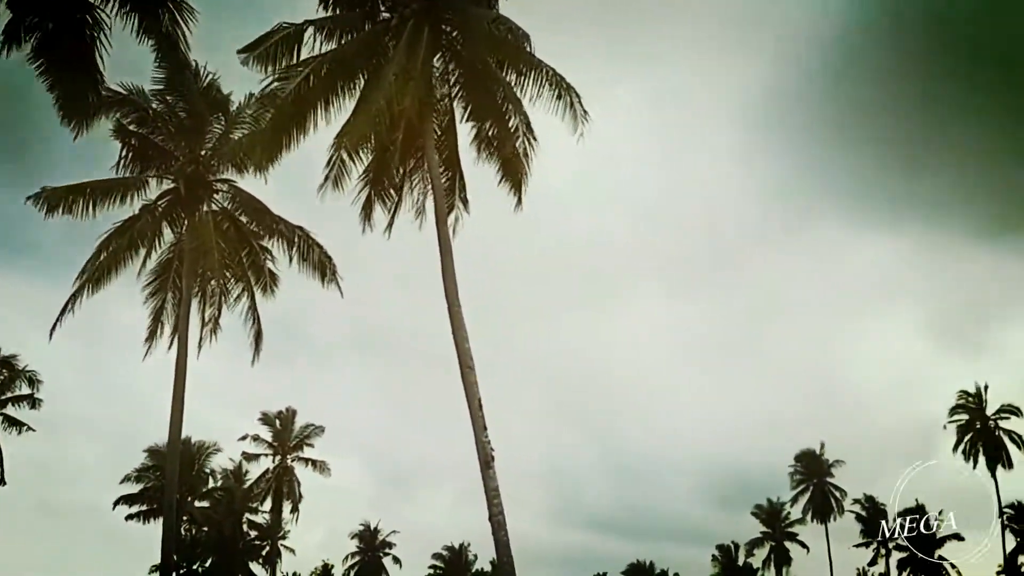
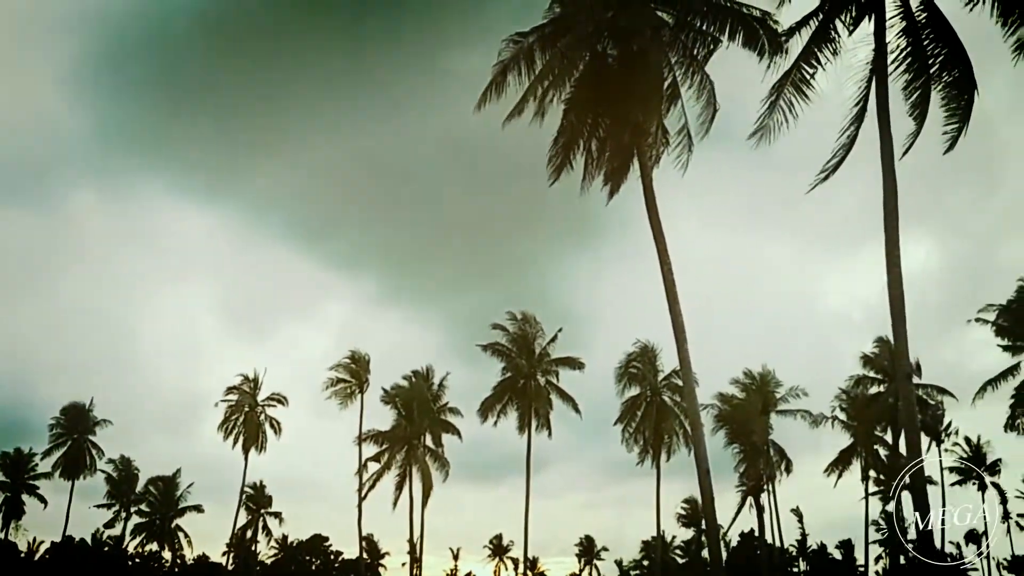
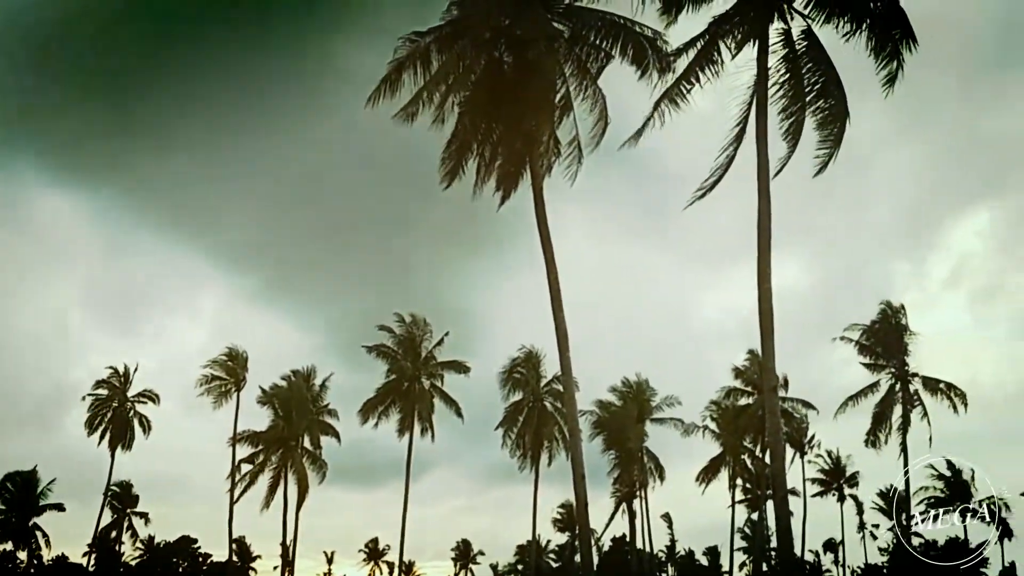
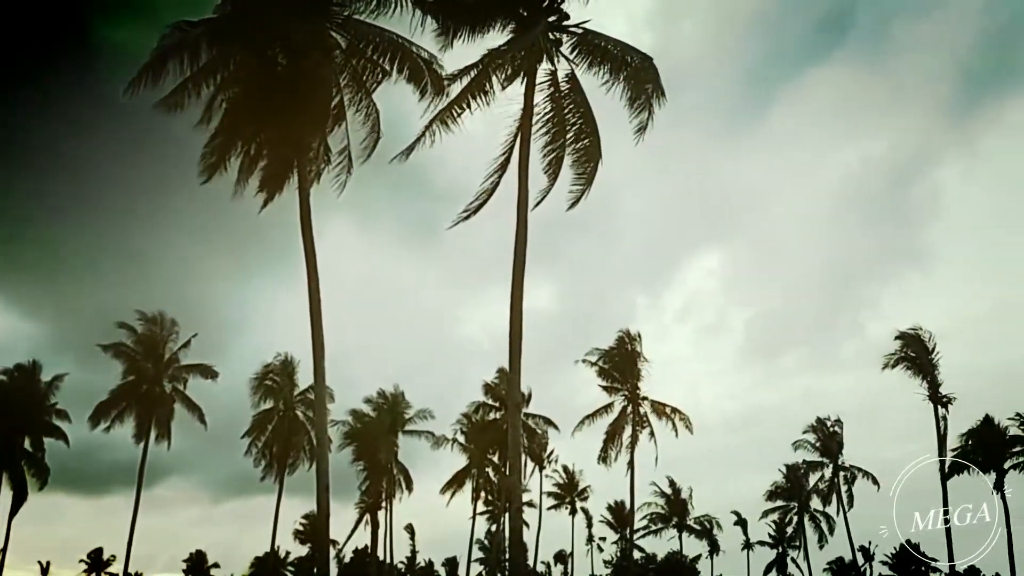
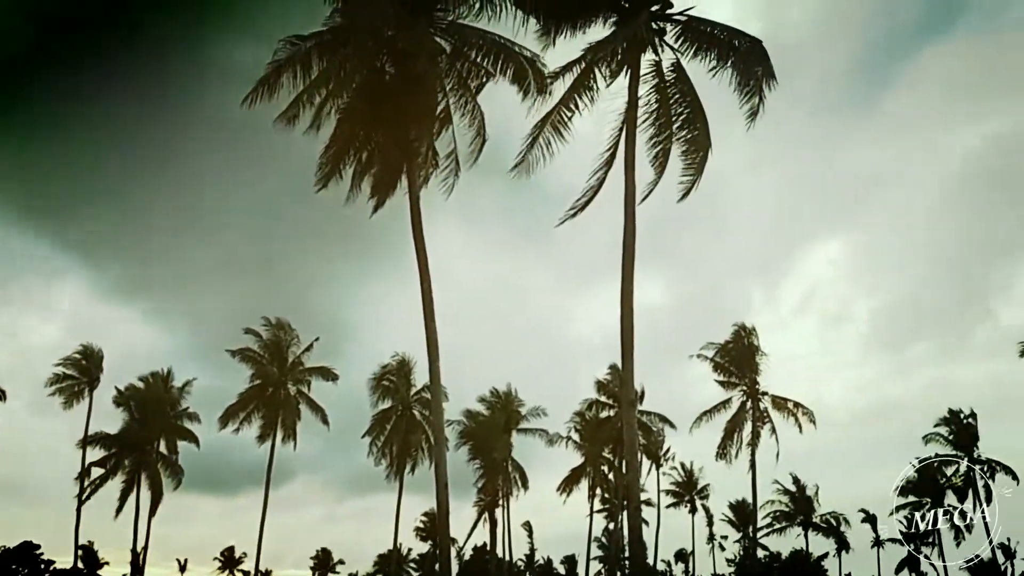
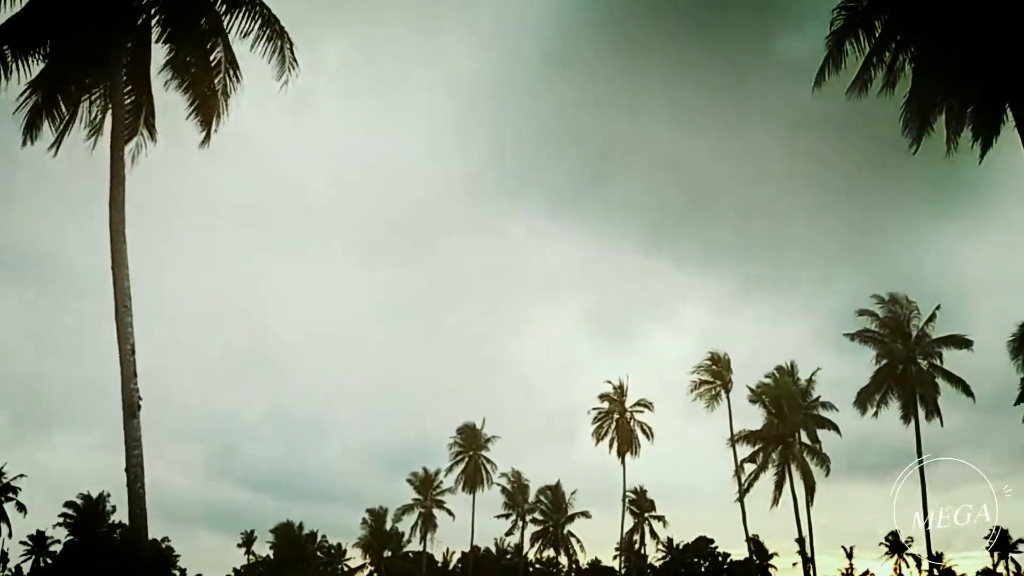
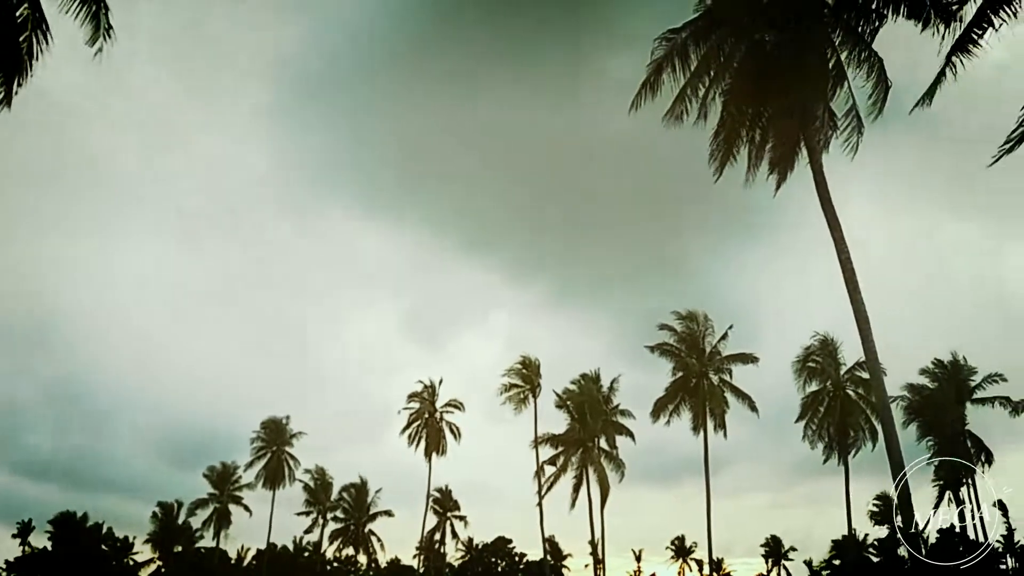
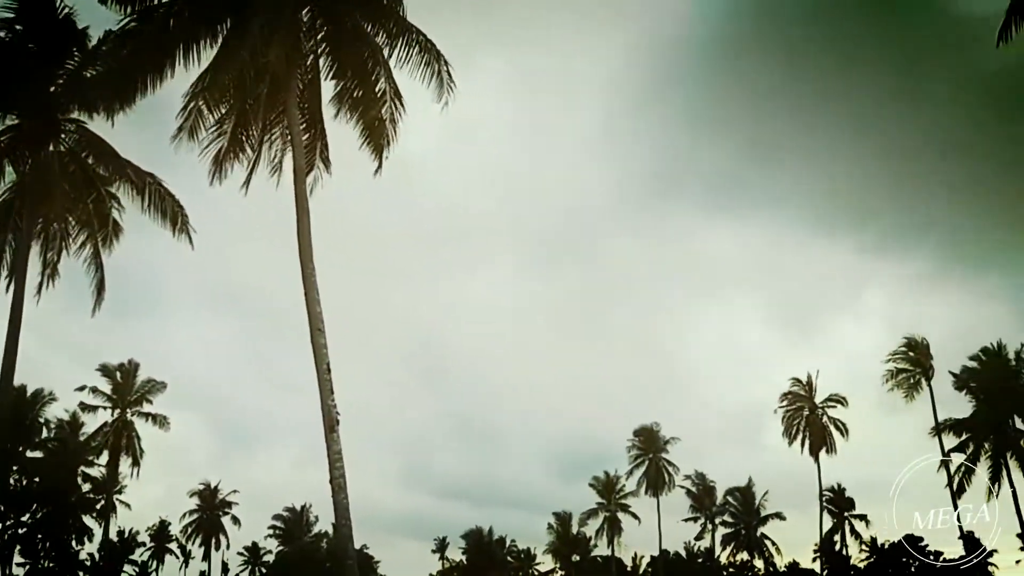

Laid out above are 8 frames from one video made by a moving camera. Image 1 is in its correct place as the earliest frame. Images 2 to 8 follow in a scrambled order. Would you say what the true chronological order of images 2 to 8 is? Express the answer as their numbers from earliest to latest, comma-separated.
8, 6, 7, 2, 3, 5, 4
